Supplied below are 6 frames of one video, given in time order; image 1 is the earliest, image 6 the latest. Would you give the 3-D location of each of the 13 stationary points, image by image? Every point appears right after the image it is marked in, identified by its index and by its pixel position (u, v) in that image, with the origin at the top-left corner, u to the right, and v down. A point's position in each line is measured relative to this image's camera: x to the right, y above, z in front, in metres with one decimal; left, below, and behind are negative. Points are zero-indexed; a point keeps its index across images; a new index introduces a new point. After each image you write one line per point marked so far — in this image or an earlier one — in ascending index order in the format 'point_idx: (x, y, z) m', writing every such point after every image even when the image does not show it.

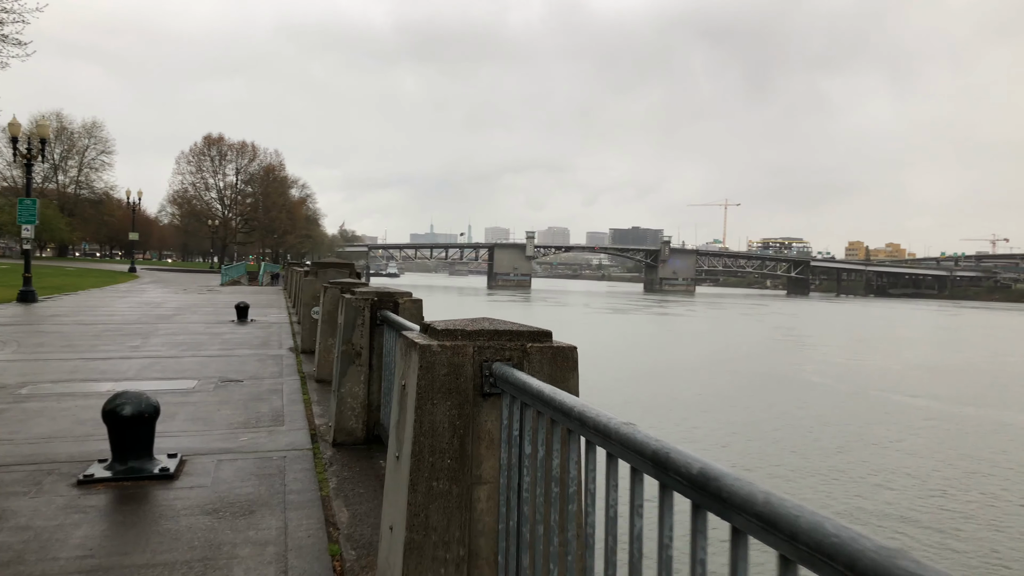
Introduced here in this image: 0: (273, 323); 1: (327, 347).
0: (-5.4, -0.8, +16.2) m
1: (-2.1, -0.7, +8.1) m
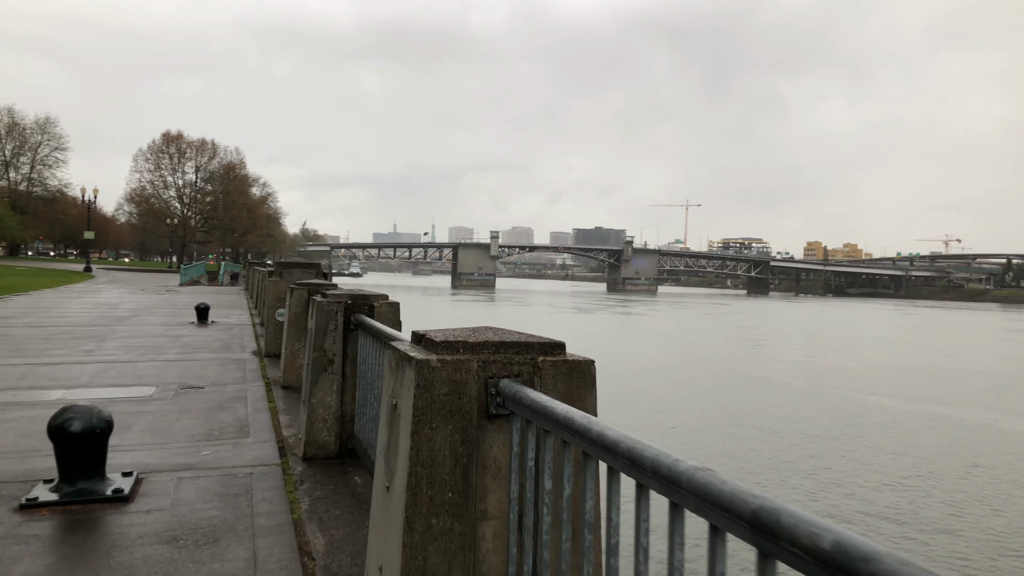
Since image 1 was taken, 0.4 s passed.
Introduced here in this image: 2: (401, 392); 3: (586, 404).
0: (-6.1, -0.8, +15.6) m
1: (-2.3, -0.7, +7.7) m
2: (-0.3, -0.3, +2.2) m
3: (+0.2, -0.3, +2.1) m
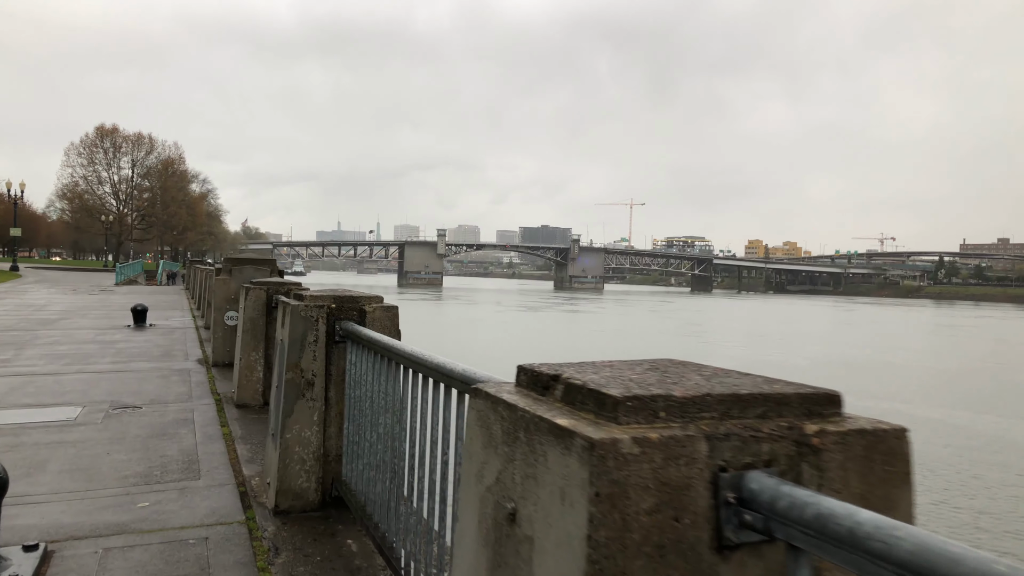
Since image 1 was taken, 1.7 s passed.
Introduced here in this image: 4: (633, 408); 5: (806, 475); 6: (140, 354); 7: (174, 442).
0: (-6.6, -0.8, +14.1) m
1: (-2.4, -0.7, +6.5) m
2: (0.0, -0.3, +1.1) m
3: (+0.6, -0.3, +1.1) m
4: (+0.2, -0.2, +1.0) m
5: (+0.4, -0.3, +1.1) m
6: (-5.5, -1.0, +10.6) m
7: (-2.5, -1.1, +5.3) m
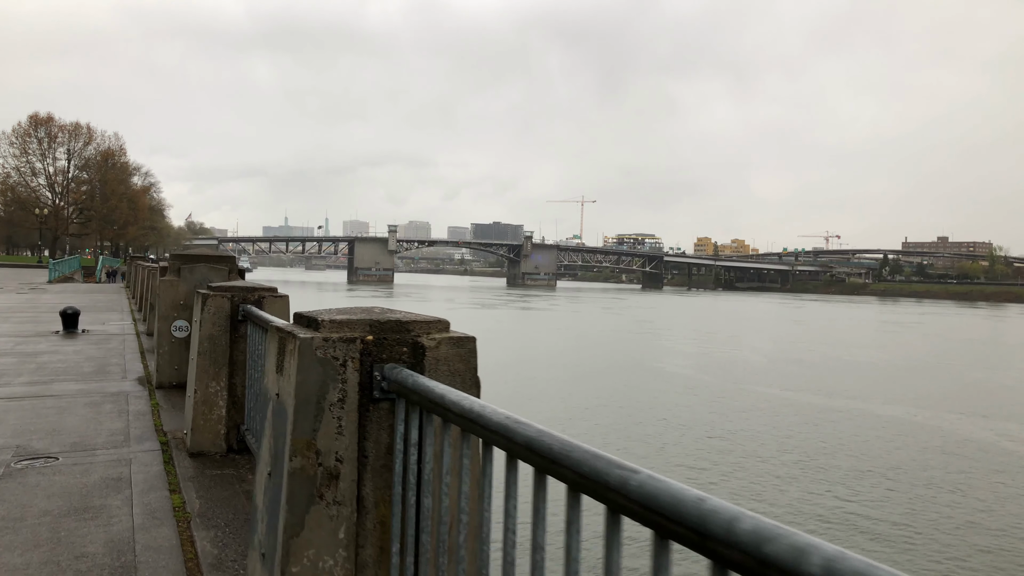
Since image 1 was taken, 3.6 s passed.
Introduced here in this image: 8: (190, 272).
0: (-6.8, -0.8, +12.1) m
1: (-2.0, -0.7, +4.8) m
2: (+0.7, -0.4, -0.4) m
3: (+1.3, -0.4, -0.4) m
4: (+0.9, -0.3, -0.4) m
5: (+1.1, -0.4, -0.4) m
6: (-5.4, -1.0, +8.8) m
7: (-2.1, -1.2, +3.6) m
8: (-3.4, +0.2, +7.5) m
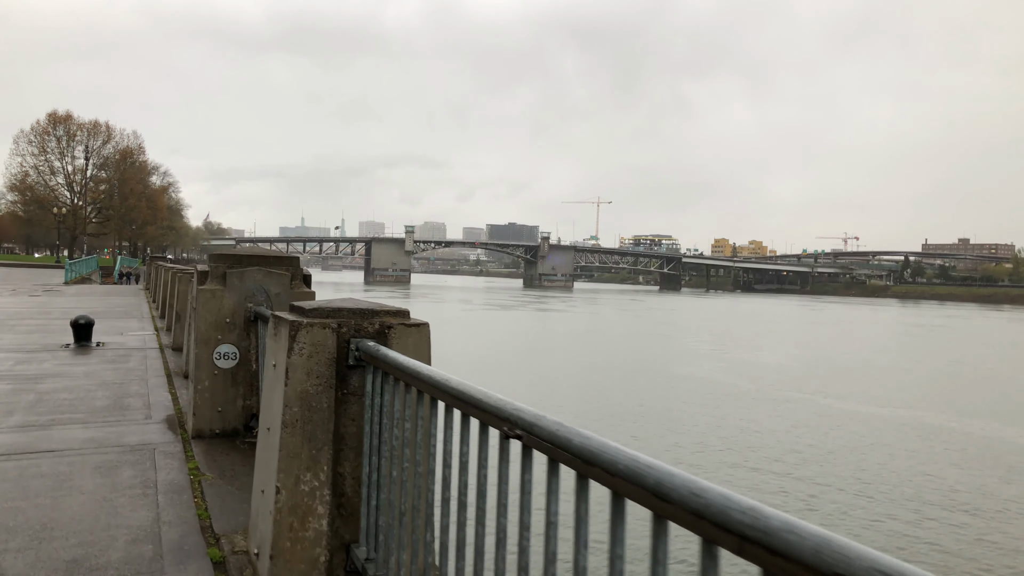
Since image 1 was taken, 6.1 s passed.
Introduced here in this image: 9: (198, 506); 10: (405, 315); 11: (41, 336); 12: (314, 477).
0: (-5.4, -0.9, +10.2) m
1: (-0.8, -0.8, +2.8) m
2: (+1.8, -0.5, -2.5) m
3: (+2.4, -0.5, -2.5) m
4: (+2.0, -0.4, -2.6) m
5: (+2.2, -0.5, -2.5) m
6: (-4.1, -1.1, +6.8) m
7: (-0.9, -1.3, +1.6) m
8: (-2.1, +0.1, +5.5) m
9: (-1.8, -1.2, +4.0) m
10: (-0.5, -0.1, +3.1) m
11: (-7.7, -0.8, +11.9) m
12: (-0.8, -0.7, +2.8) m
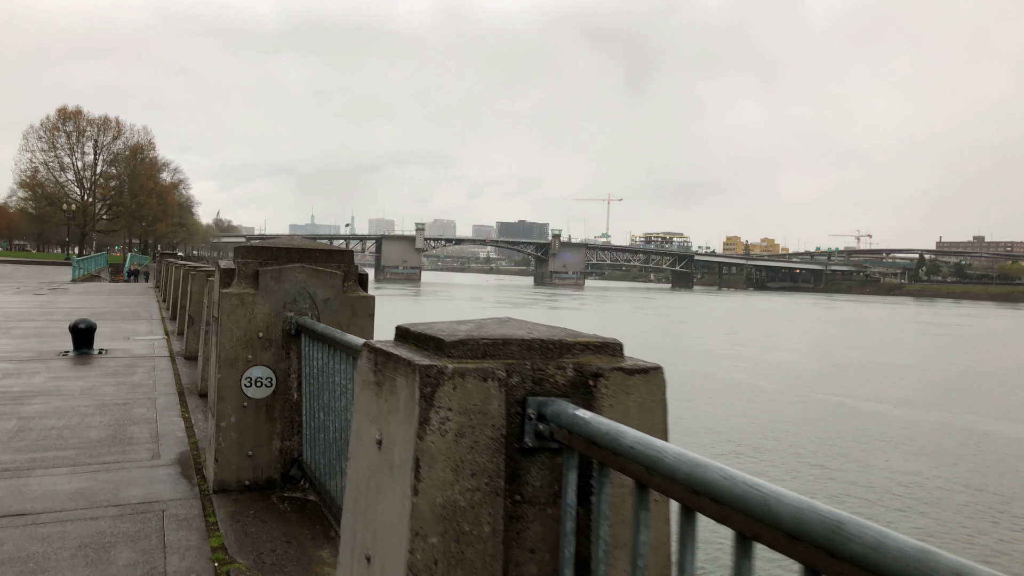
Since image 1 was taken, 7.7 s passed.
0: (-4.6, -0.9, +8.8) m
1: (-0.1, -0.9, +1.4) m
2: (+2.5, -0.5, -3.9) m
3: (+3.0, -0.6, -3.9) m
4: (+2.6, -0.4, -4.0) m
5: (+2.9, -0.5, -4.0) m
6: (-3.4, -1.1, +5.4) m
7: (-0.2, -1.3, +0.2) m
8: (-1.3, +0.1, +4.1) m
9: (-1.1, -1.2, +2.6) m
10: (+0.2, -0.1, +1.7) m
11: (-6.9, -0.8, +10.6) m
12: (-0.1, -0.8, +1.4) m
